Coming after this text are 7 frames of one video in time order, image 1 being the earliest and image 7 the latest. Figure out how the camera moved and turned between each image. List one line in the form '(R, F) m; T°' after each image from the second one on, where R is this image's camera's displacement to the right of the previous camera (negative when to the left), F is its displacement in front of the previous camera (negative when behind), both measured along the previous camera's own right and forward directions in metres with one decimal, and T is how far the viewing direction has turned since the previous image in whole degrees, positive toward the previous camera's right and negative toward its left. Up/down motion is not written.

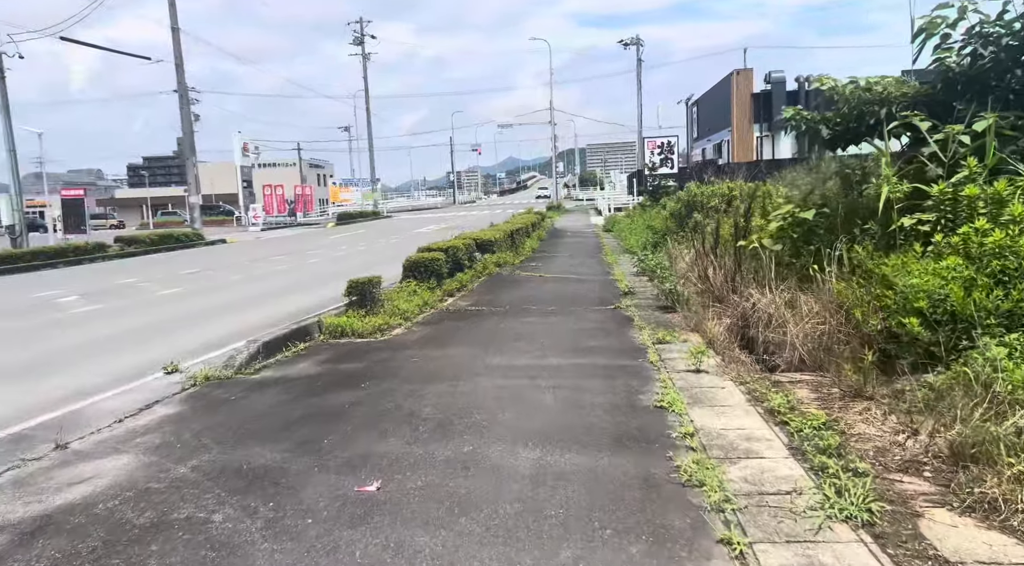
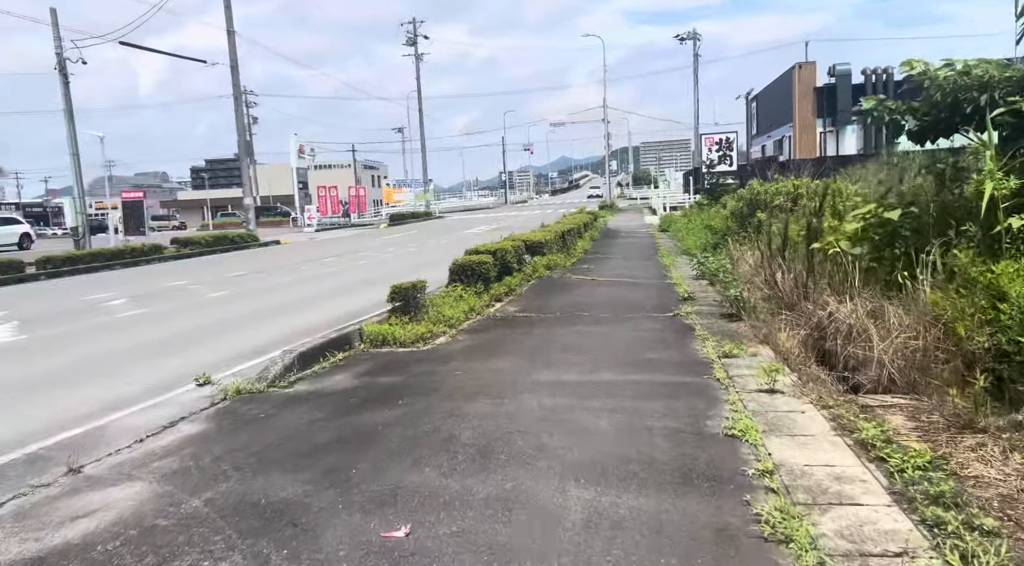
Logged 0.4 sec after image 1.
(0.0, +0.6) m; -4°
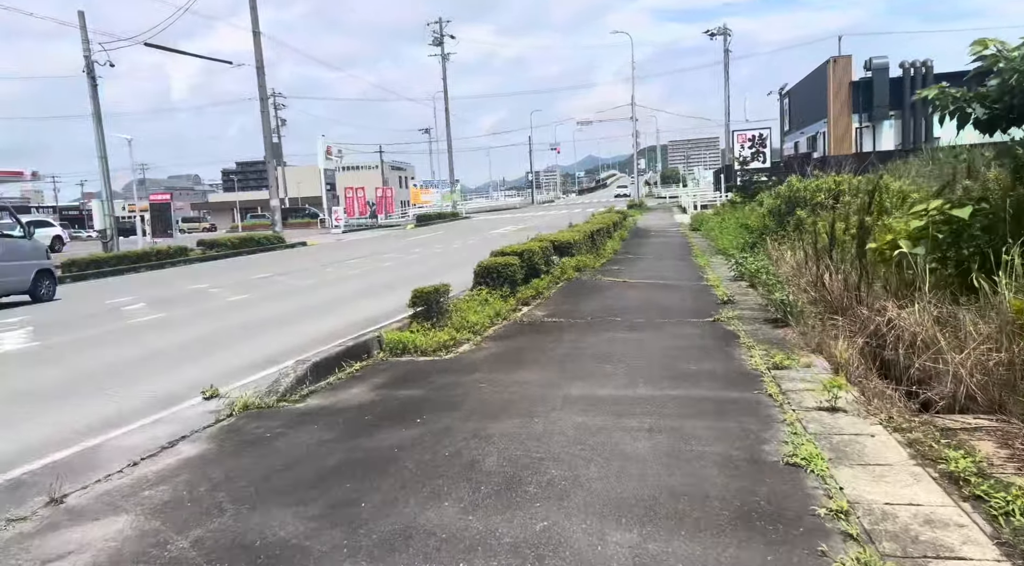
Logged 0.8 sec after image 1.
(0.0, +0.6) m; -2°
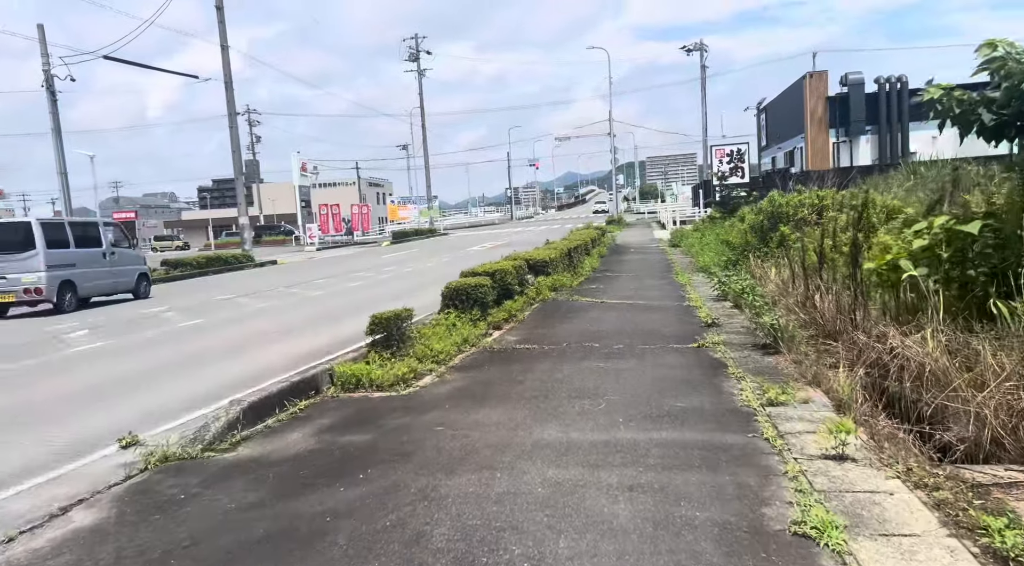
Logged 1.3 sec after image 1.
(+0.1, +0.7) m; +1°
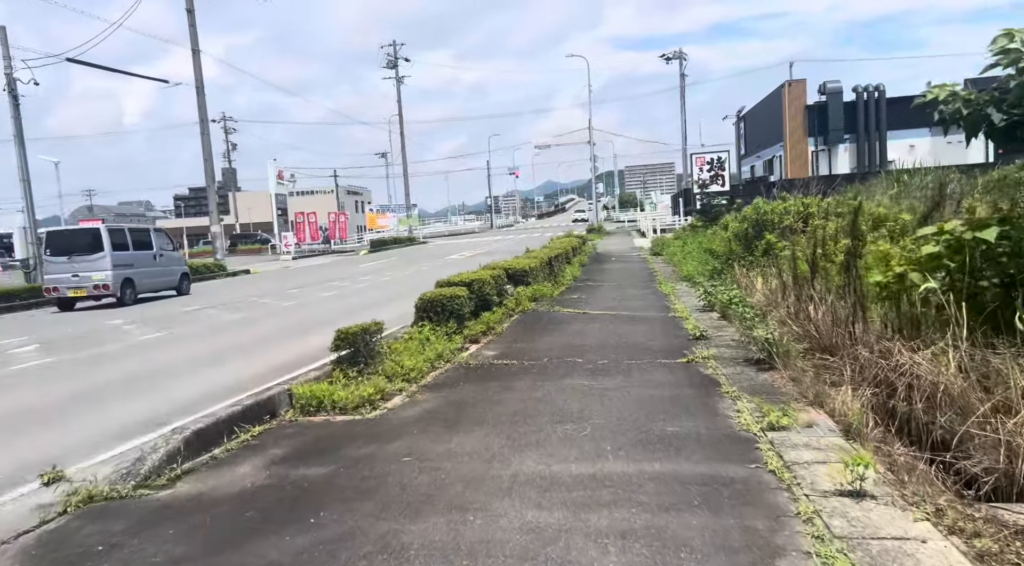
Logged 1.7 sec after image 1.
(0.0, +0.6) m; +1°
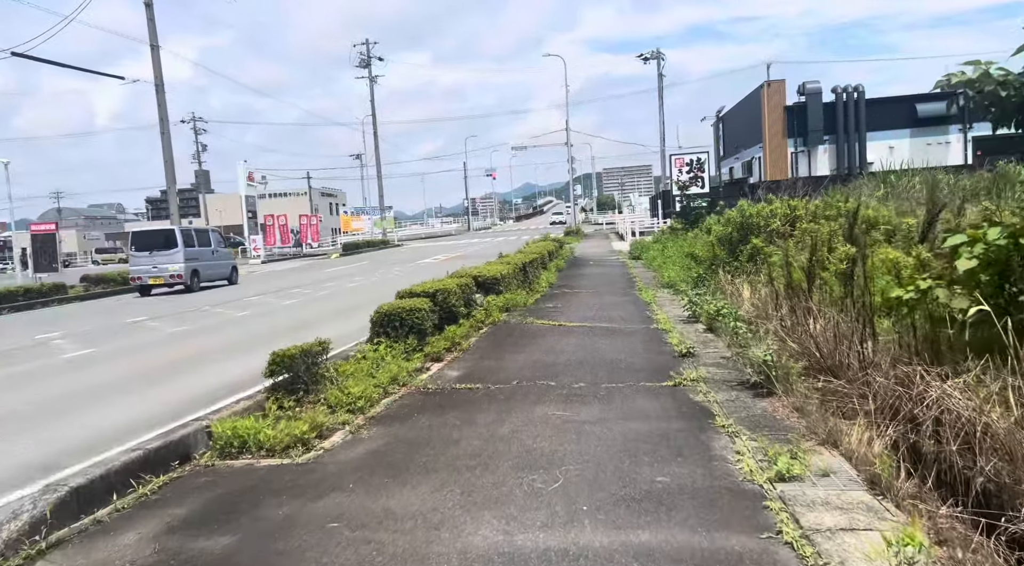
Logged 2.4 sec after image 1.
(+0.1, +1.0) m; +2°
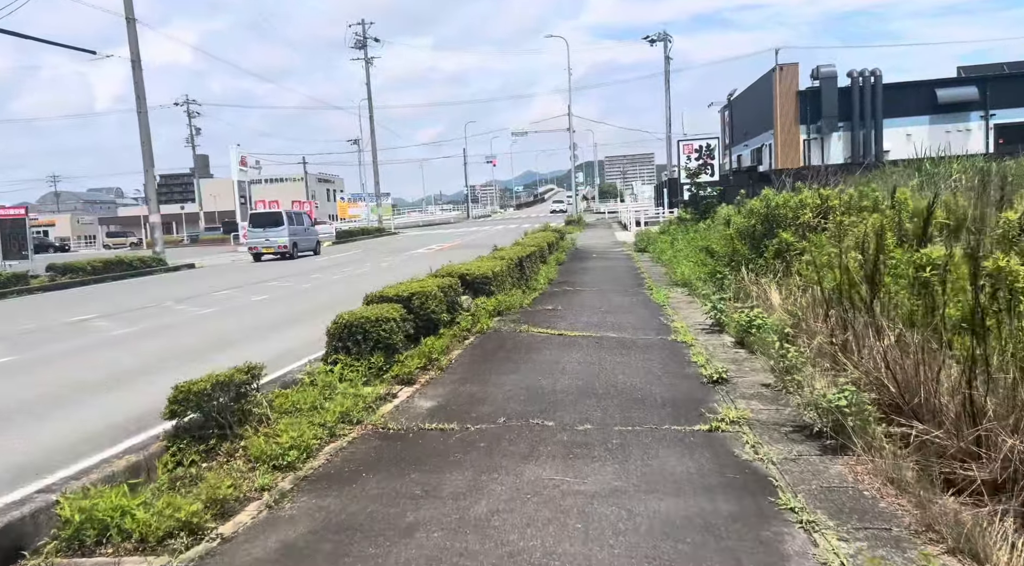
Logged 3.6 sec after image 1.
(+0.1, +1.7) m; 0°
